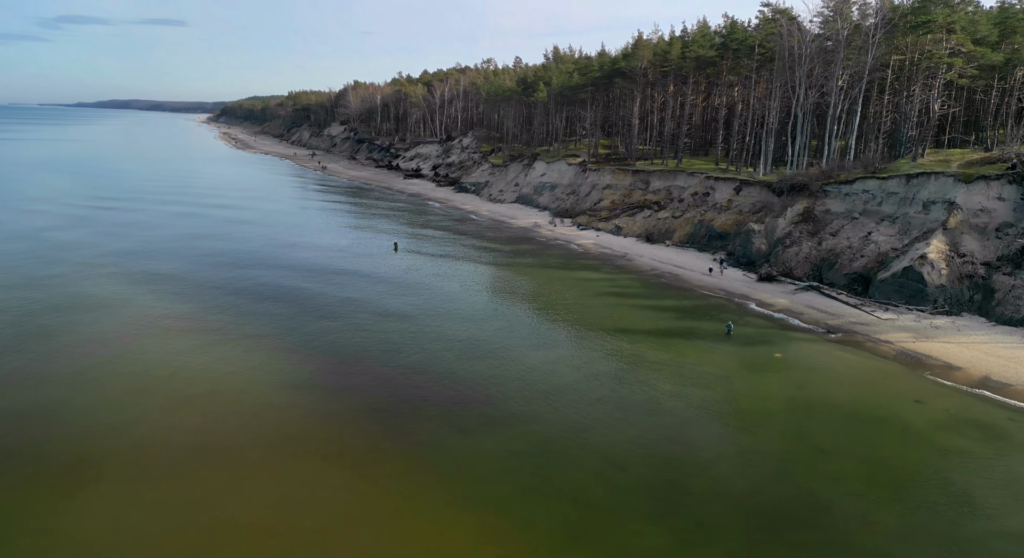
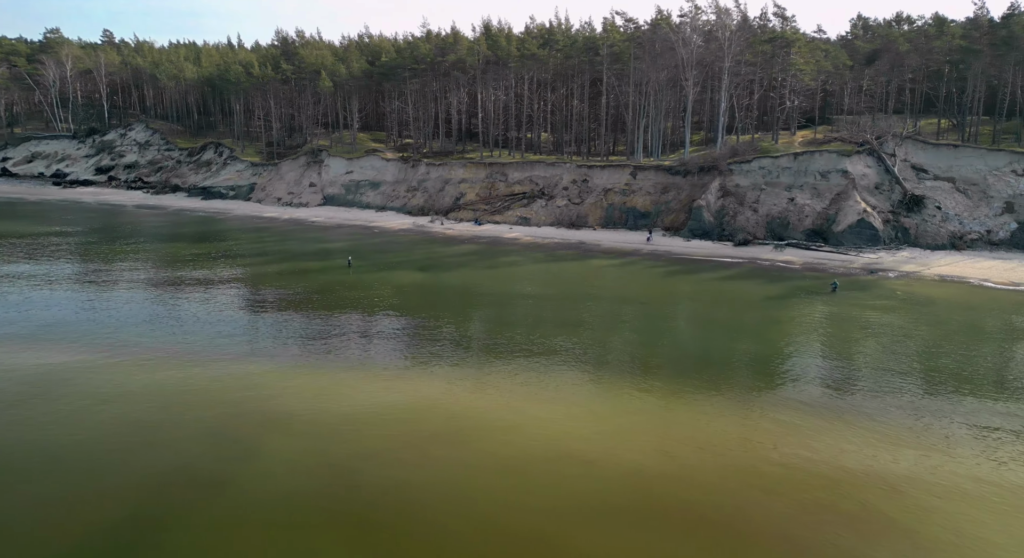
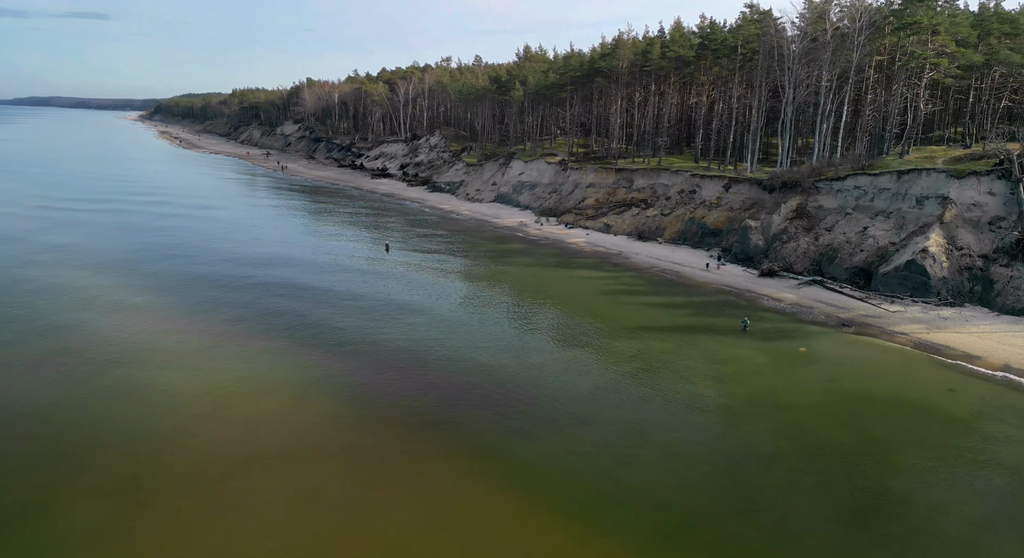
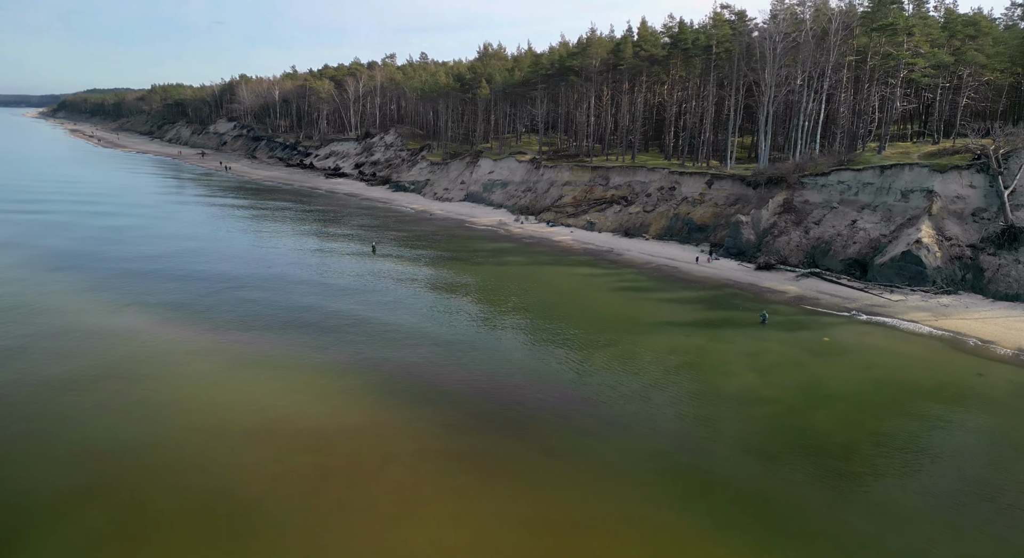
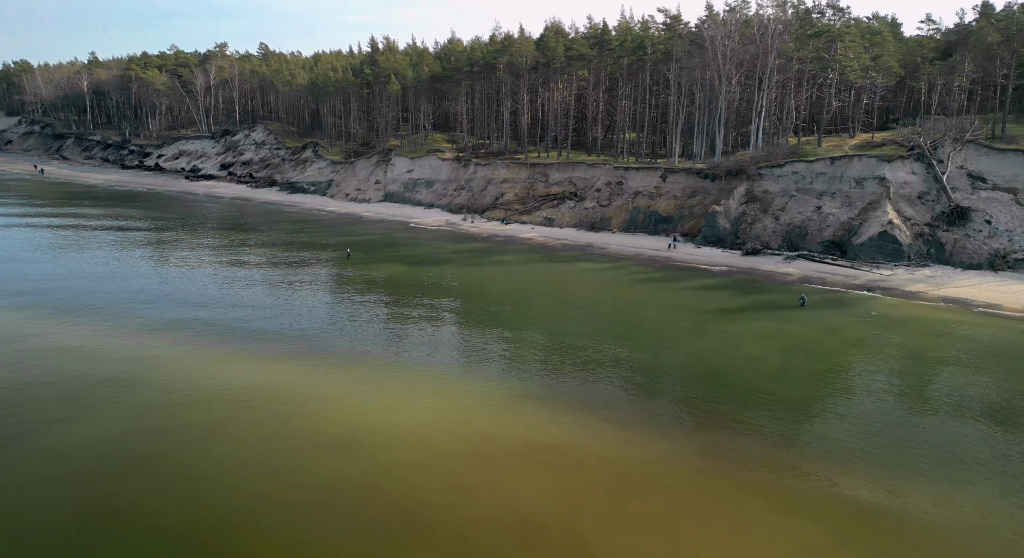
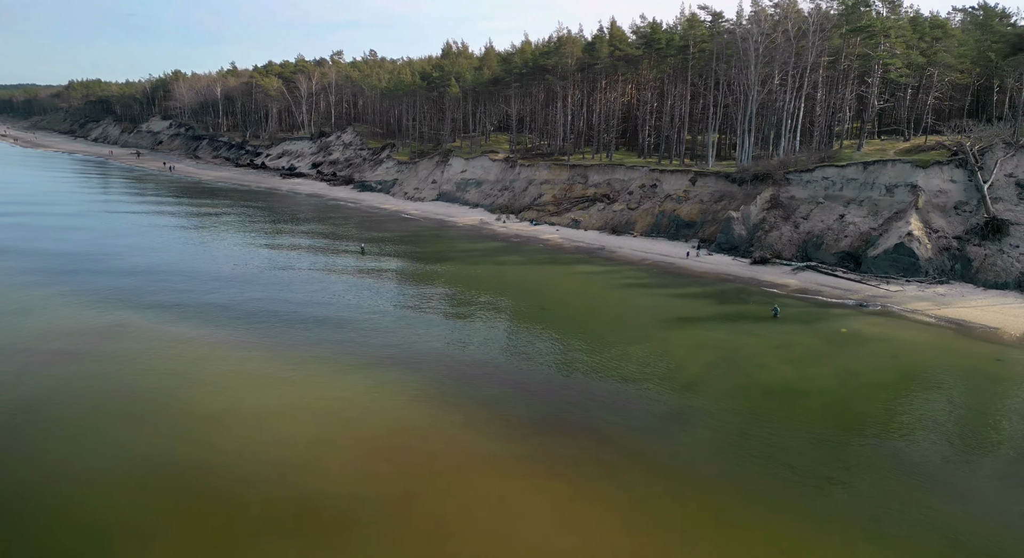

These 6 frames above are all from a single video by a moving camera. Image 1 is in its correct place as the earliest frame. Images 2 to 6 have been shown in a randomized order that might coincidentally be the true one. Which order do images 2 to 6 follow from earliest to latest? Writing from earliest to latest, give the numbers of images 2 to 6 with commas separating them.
3, 4, 6, 5, 2
